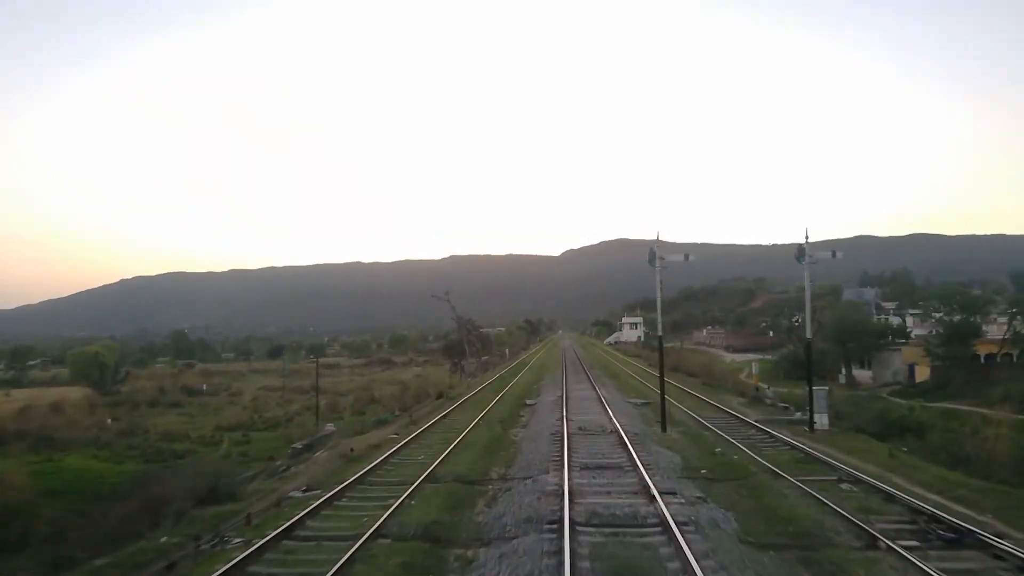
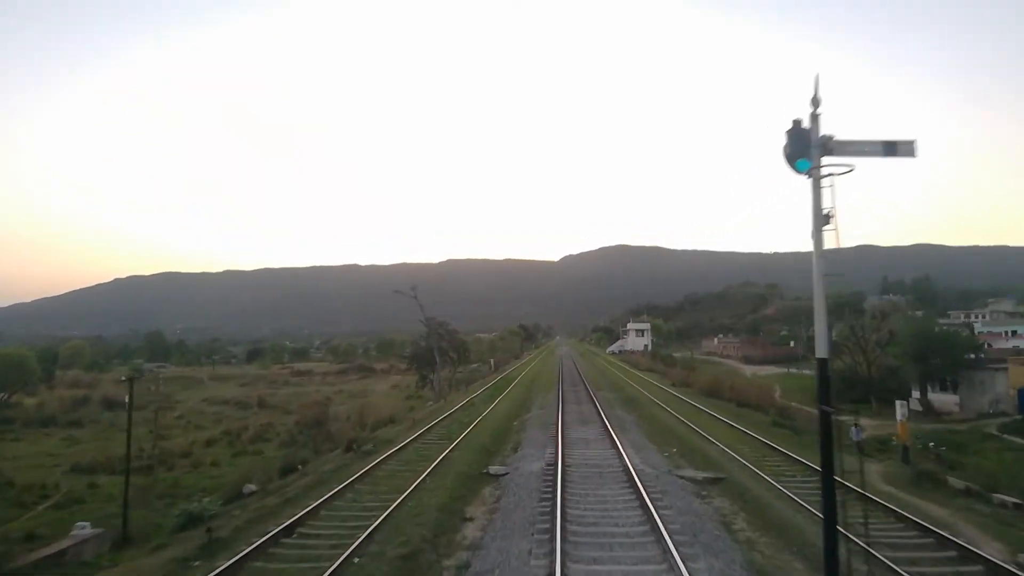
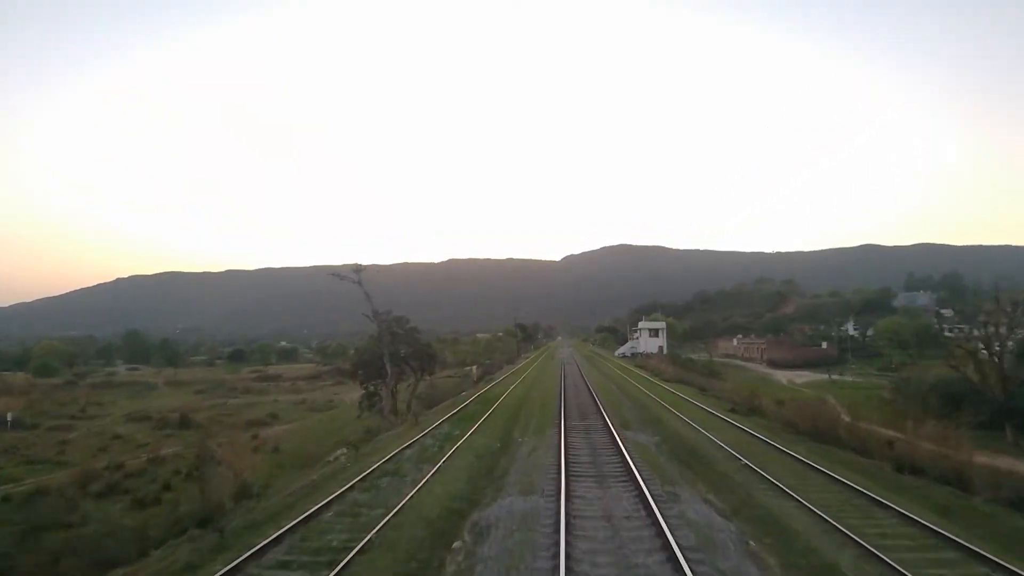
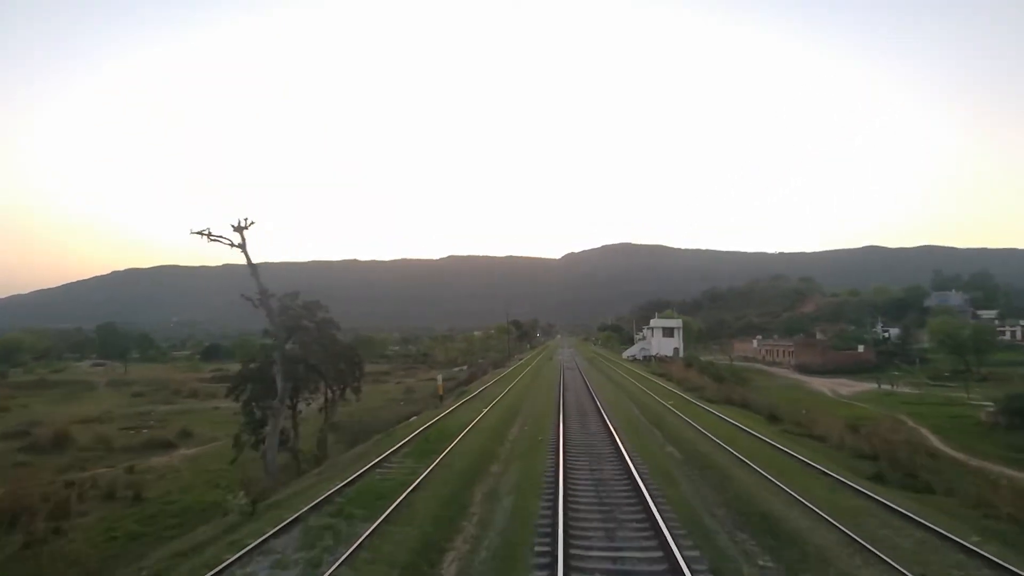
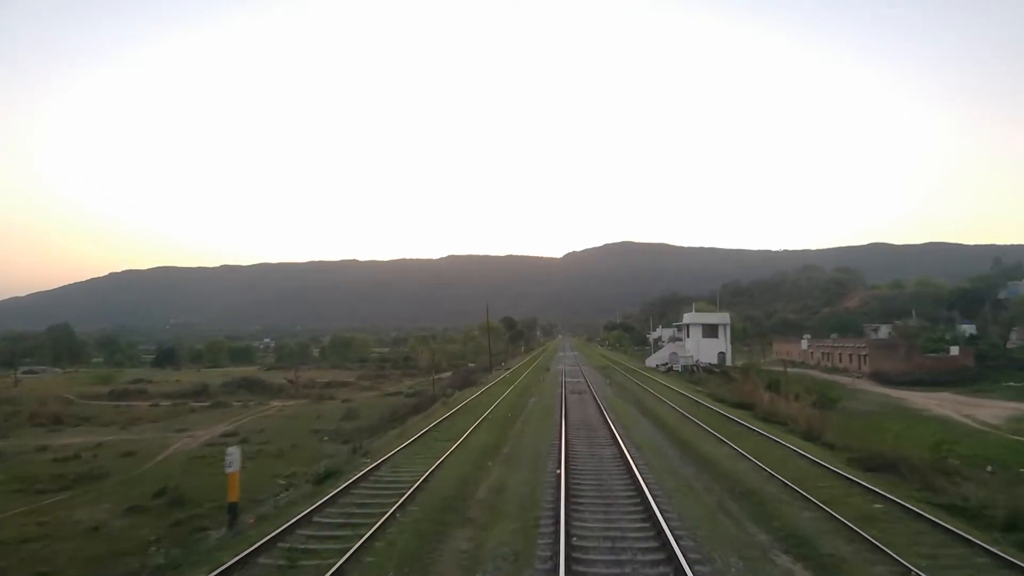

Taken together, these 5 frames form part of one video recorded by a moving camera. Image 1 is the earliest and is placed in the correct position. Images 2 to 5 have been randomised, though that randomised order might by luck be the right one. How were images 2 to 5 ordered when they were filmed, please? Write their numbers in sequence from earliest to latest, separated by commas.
2, 3, 4, 5
